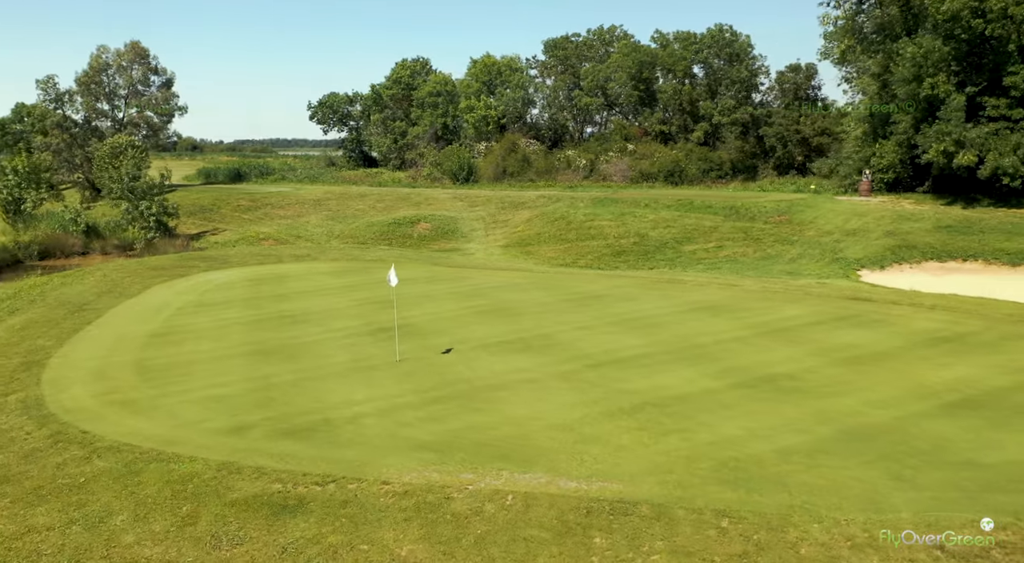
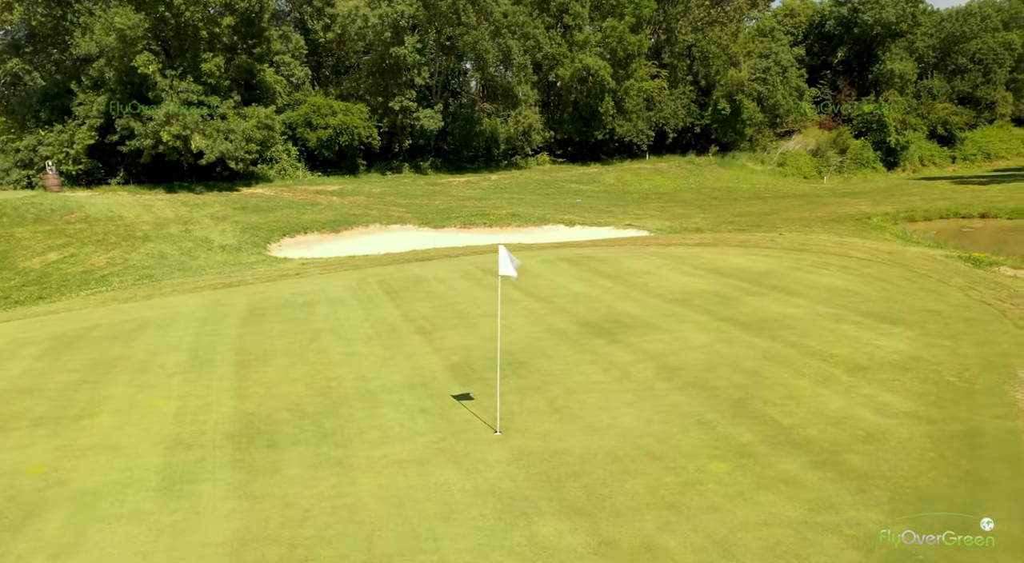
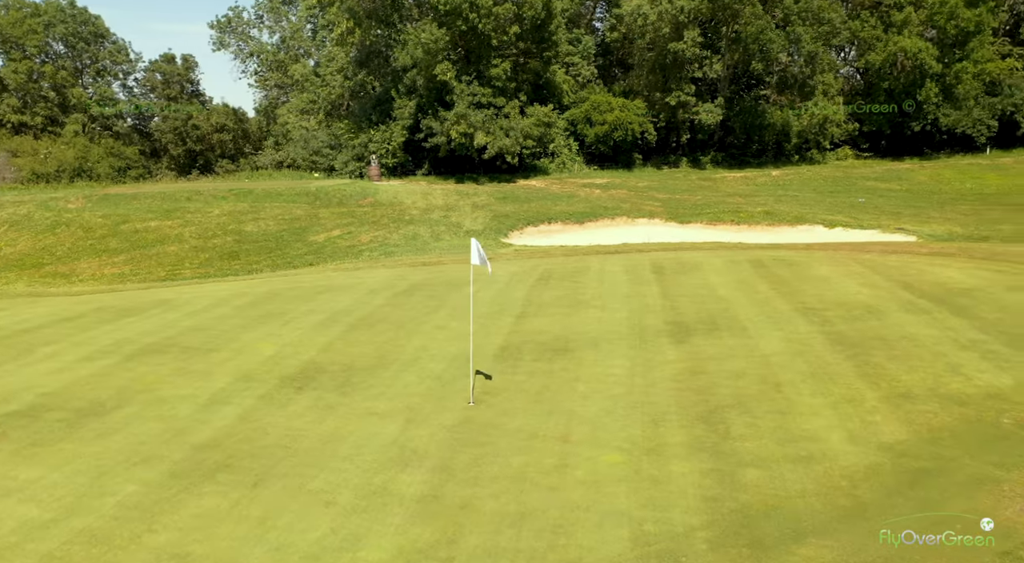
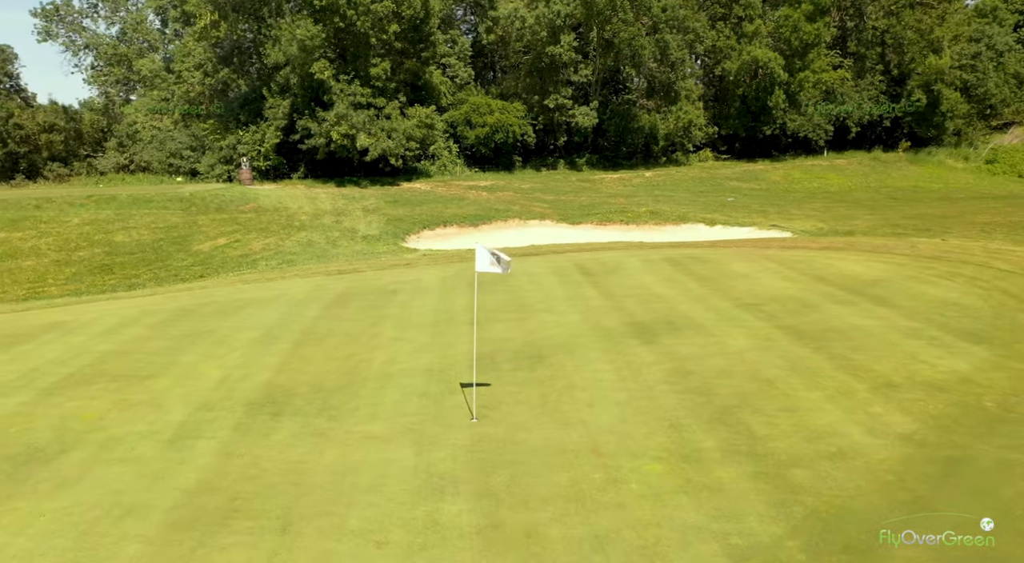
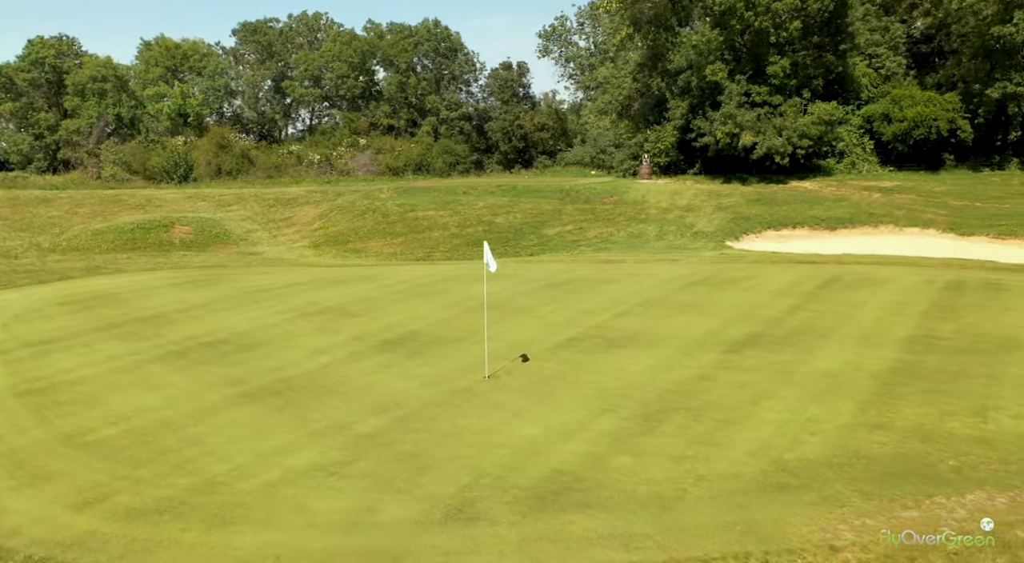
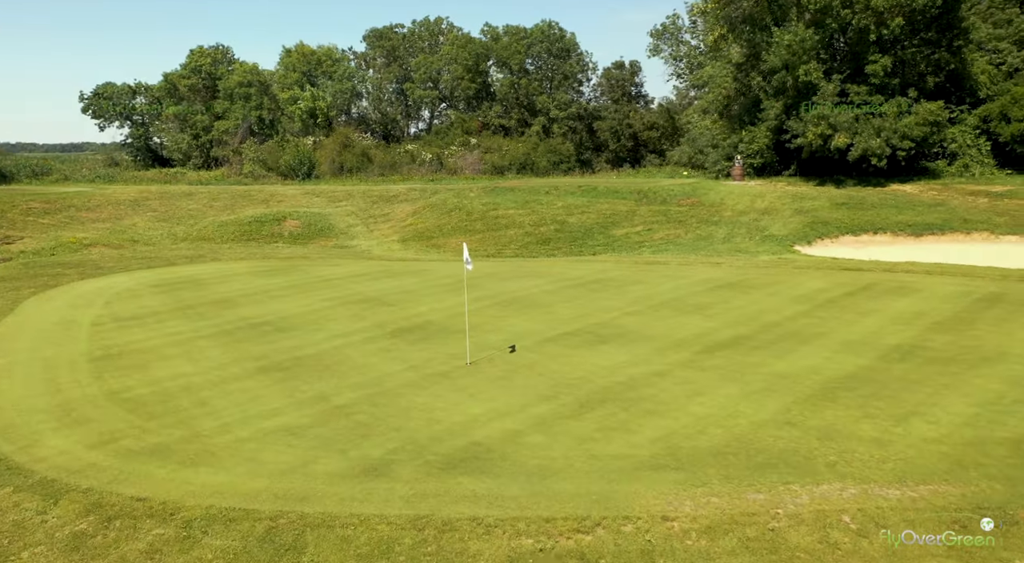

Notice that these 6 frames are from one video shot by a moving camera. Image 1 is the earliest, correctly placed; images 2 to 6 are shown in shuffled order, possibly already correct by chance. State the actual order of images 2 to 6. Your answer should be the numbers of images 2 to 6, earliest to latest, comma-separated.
6, 5, 3, 4, 2
